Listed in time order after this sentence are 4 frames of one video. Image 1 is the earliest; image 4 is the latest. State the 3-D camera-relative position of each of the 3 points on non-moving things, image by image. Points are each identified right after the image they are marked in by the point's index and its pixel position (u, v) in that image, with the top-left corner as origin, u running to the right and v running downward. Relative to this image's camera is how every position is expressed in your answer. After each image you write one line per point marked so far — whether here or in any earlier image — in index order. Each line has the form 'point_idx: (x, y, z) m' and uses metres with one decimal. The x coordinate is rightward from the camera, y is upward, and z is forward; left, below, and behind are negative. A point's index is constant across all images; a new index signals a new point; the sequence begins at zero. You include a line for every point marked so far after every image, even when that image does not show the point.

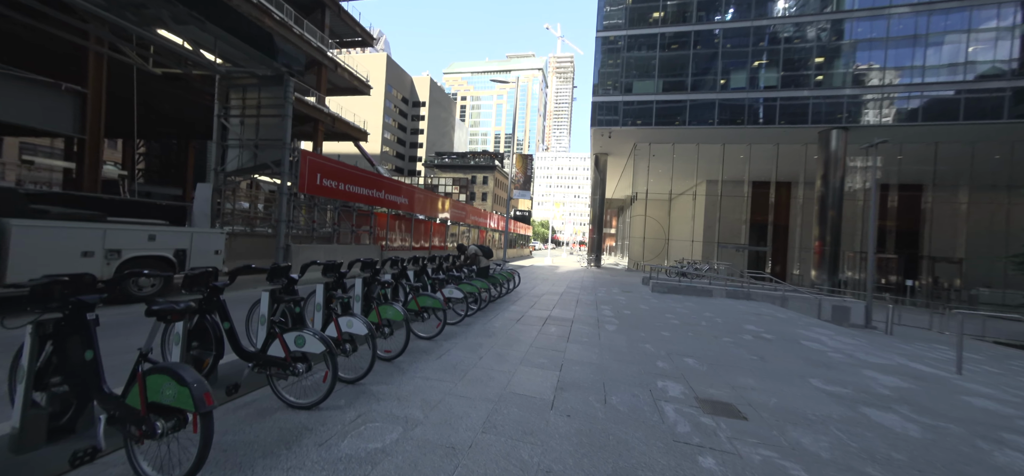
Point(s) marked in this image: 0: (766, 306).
0: (+8.9, -2.5, +11.6) m
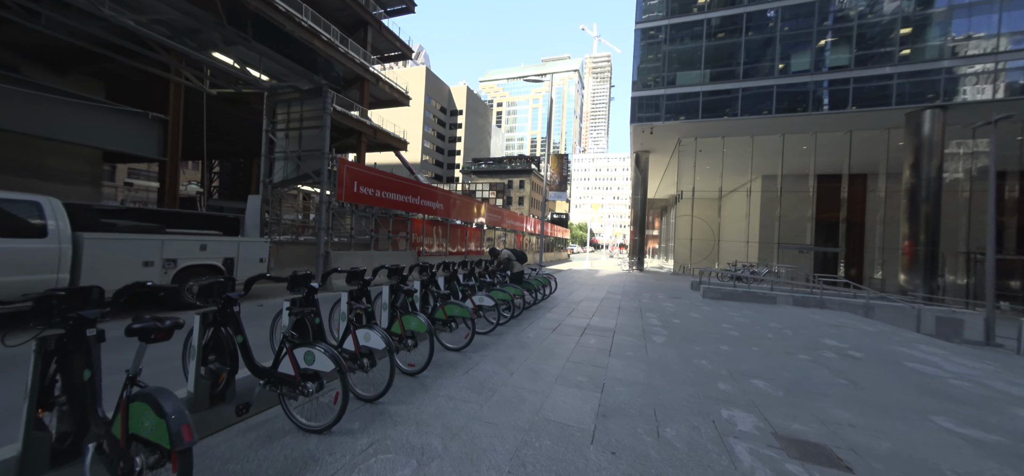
0: (+10.1, -2.4, +10.1) m
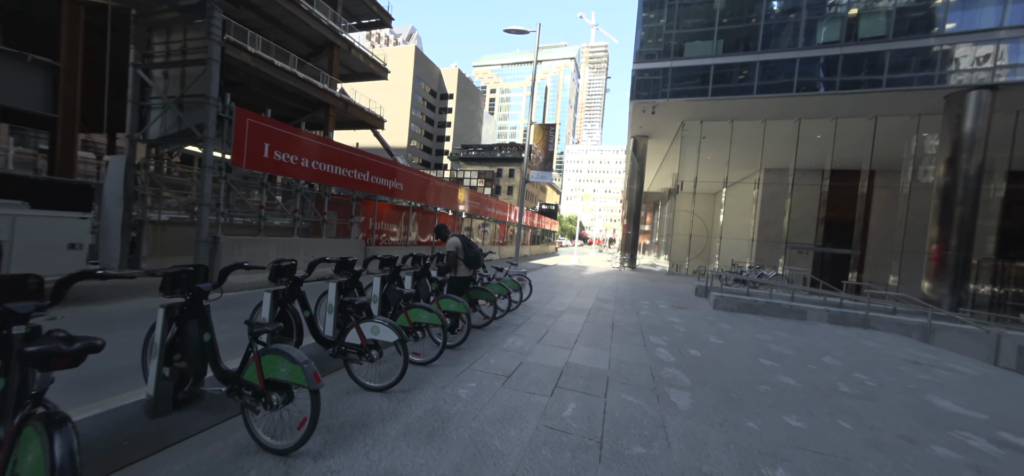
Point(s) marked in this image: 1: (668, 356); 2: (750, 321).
0: (+9.1, -2.5, +7.8) m
1: (+2.5, -1.9, +5.4) m
2: (+6.4, -2.2, +9.0) m
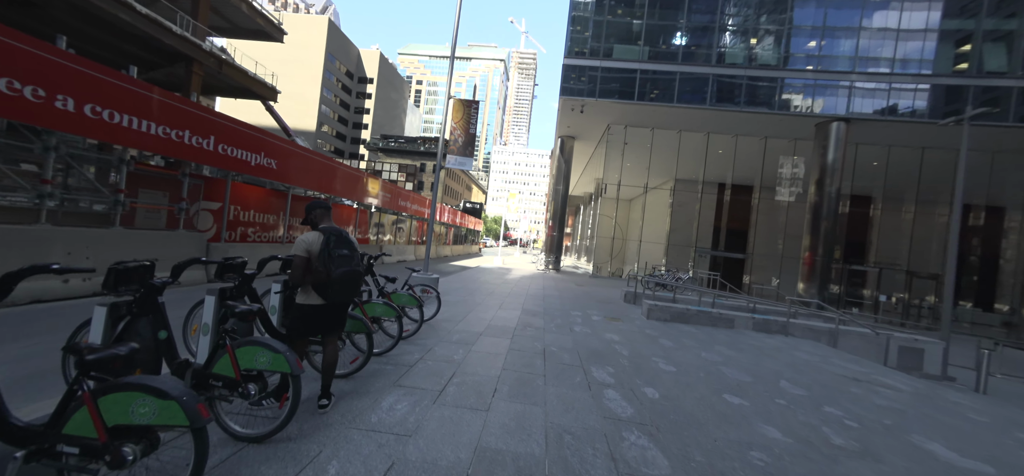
0: (+7.1, -2.6, +7.6) m
1: (+1.3, -1.9, +3.9) m
2: (+4.3, -2.3, +8.2) m
